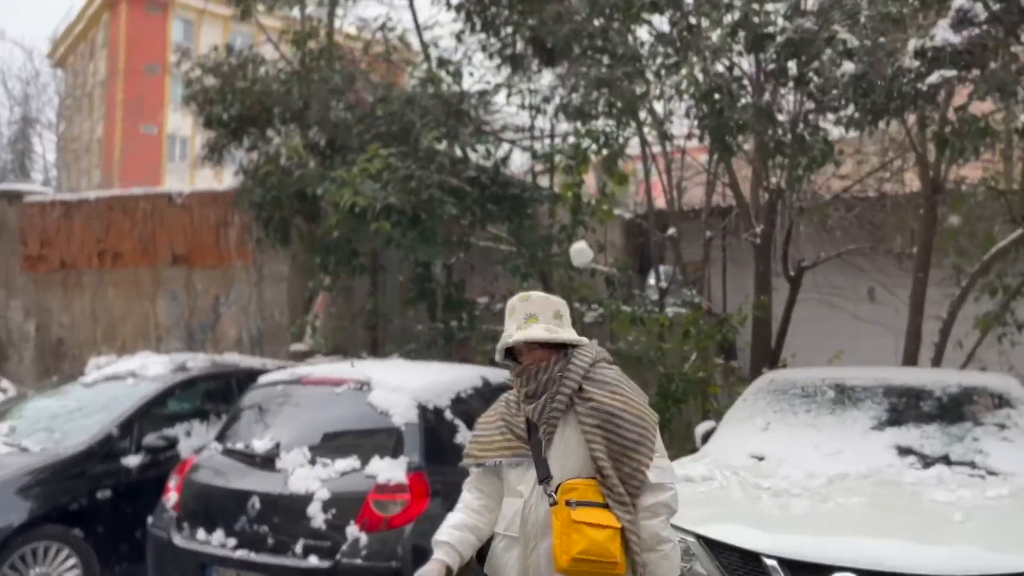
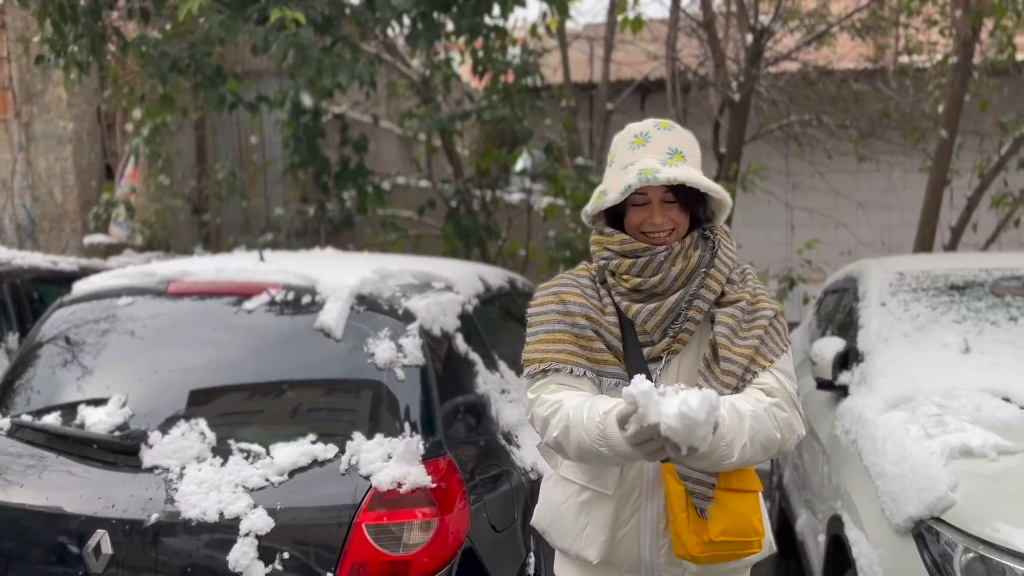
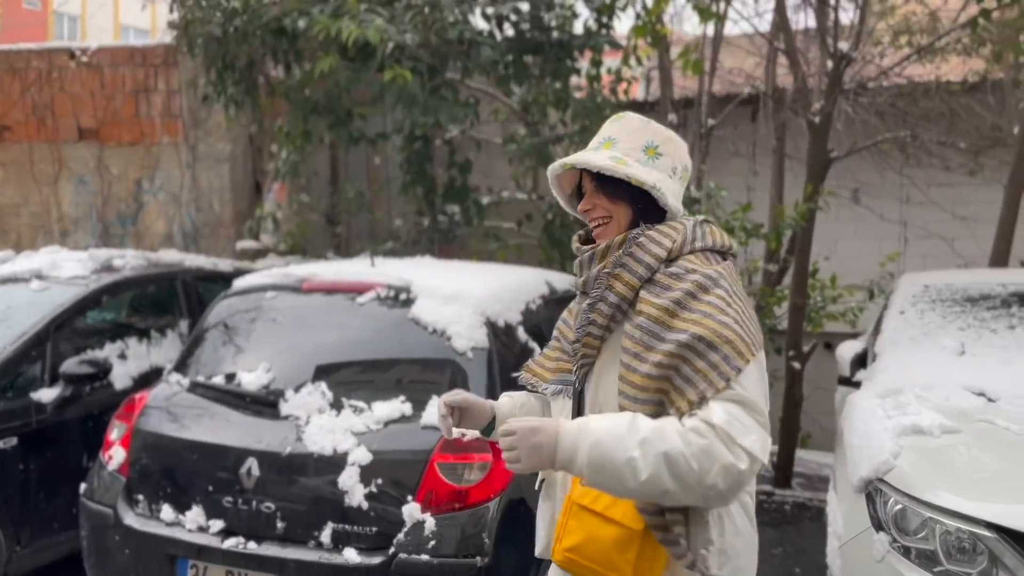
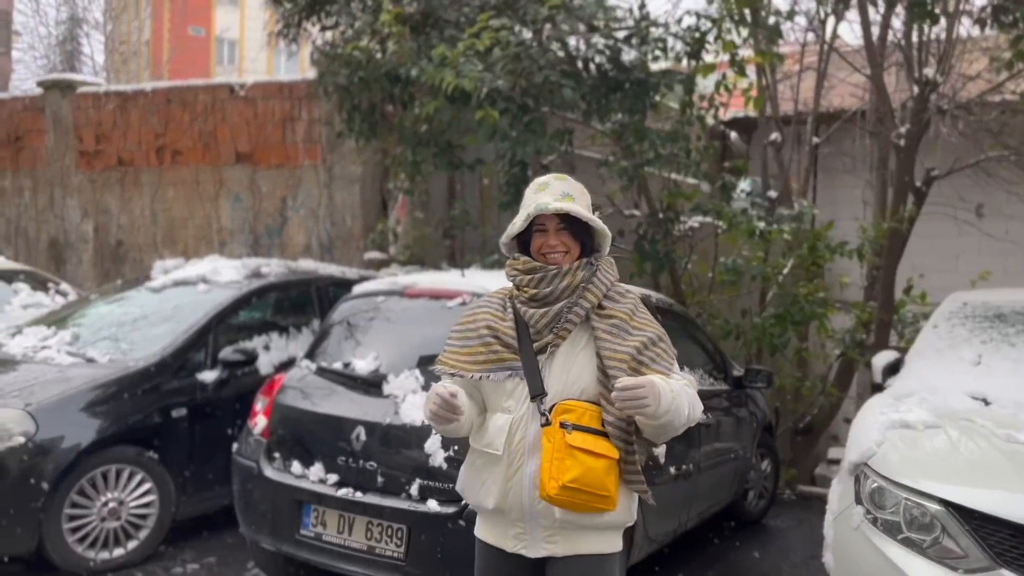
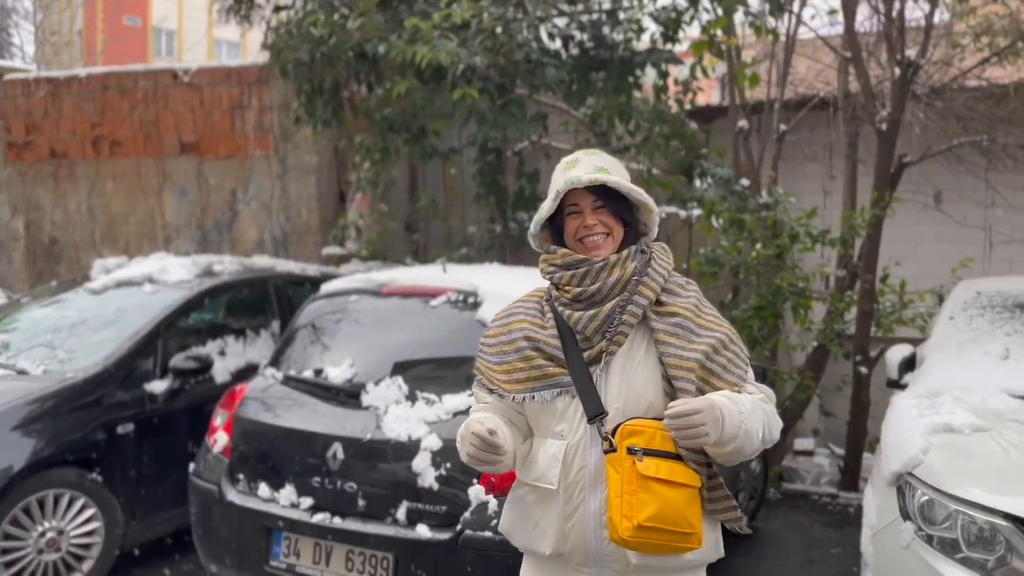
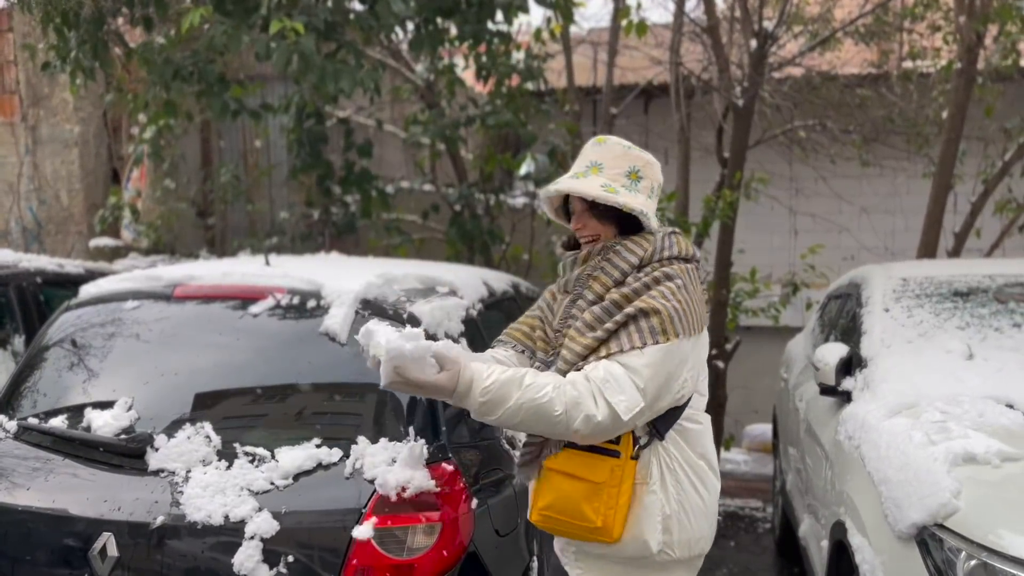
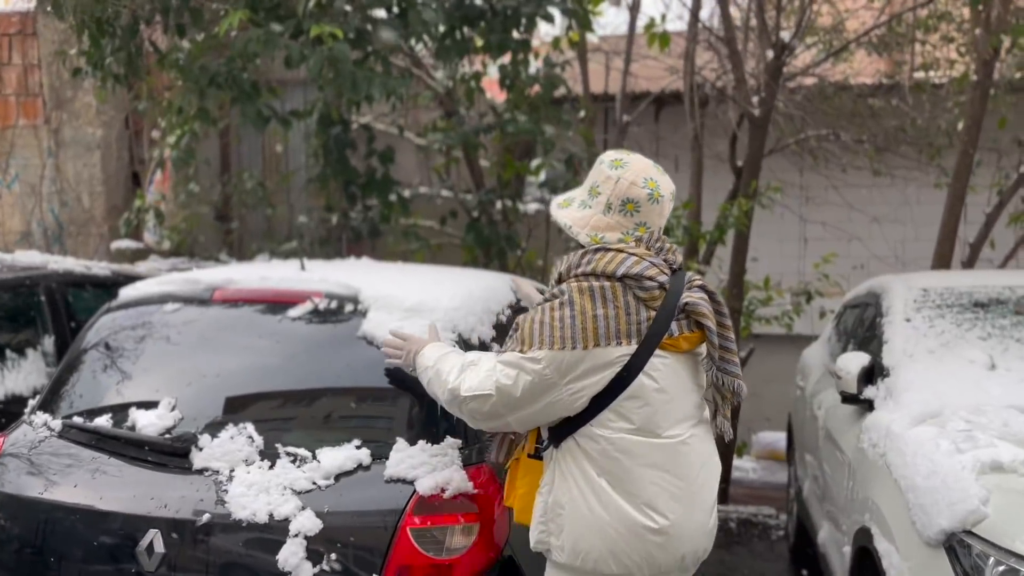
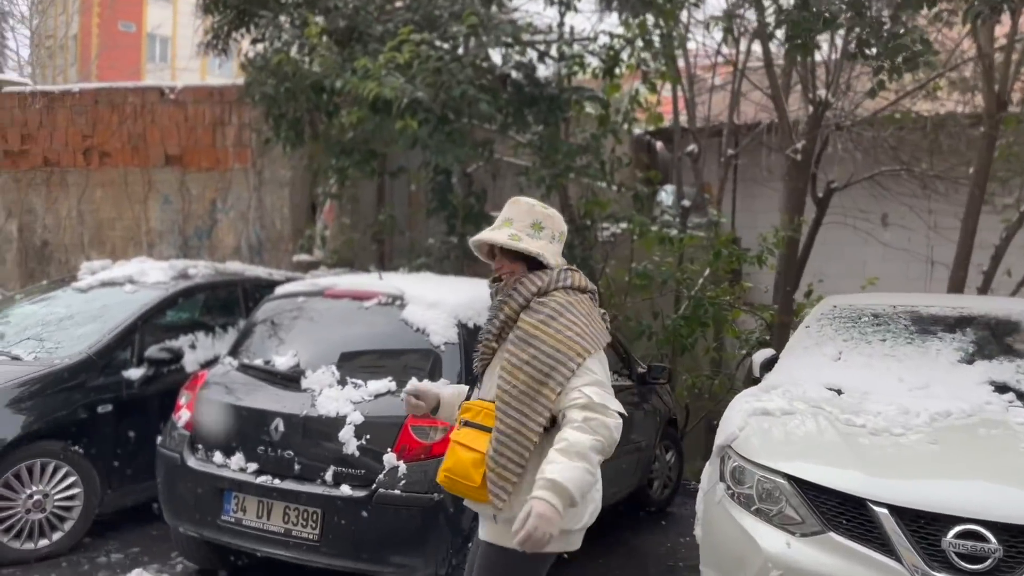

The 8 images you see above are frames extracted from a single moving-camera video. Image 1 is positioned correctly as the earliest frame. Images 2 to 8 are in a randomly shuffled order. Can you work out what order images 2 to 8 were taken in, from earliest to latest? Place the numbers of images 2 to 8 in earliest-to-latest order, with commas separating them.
8, 4, 5, 3, 7, 6, 2
